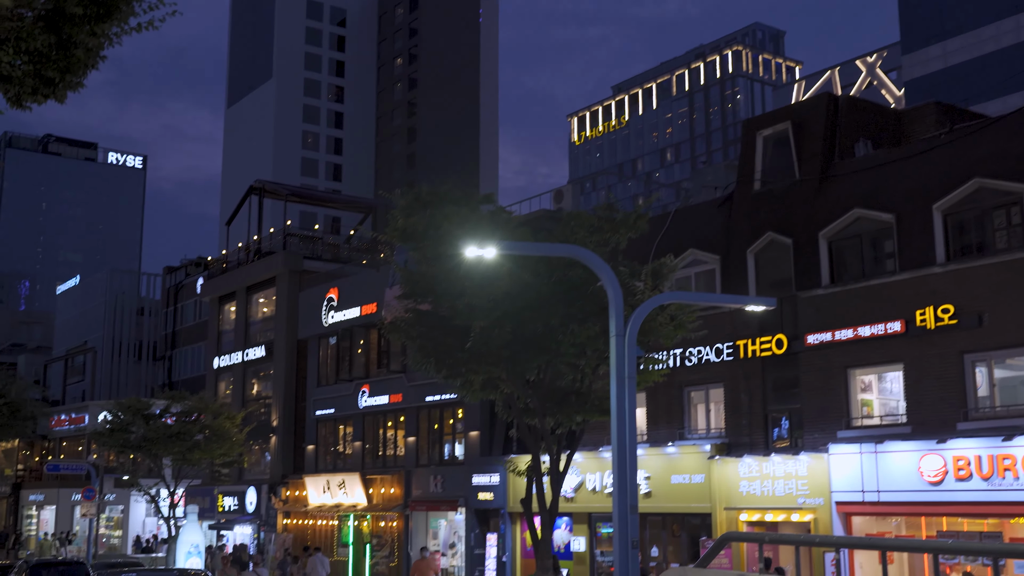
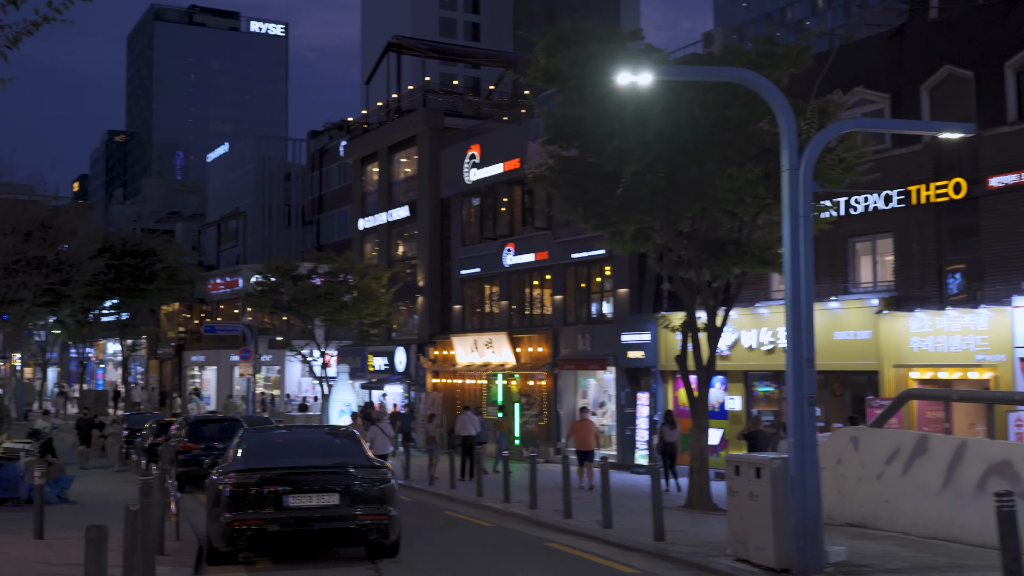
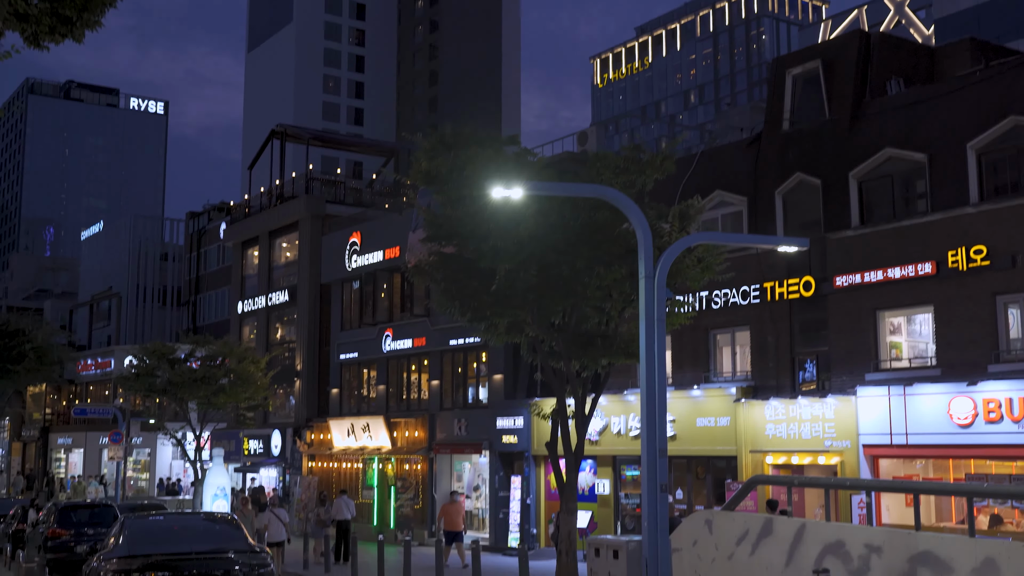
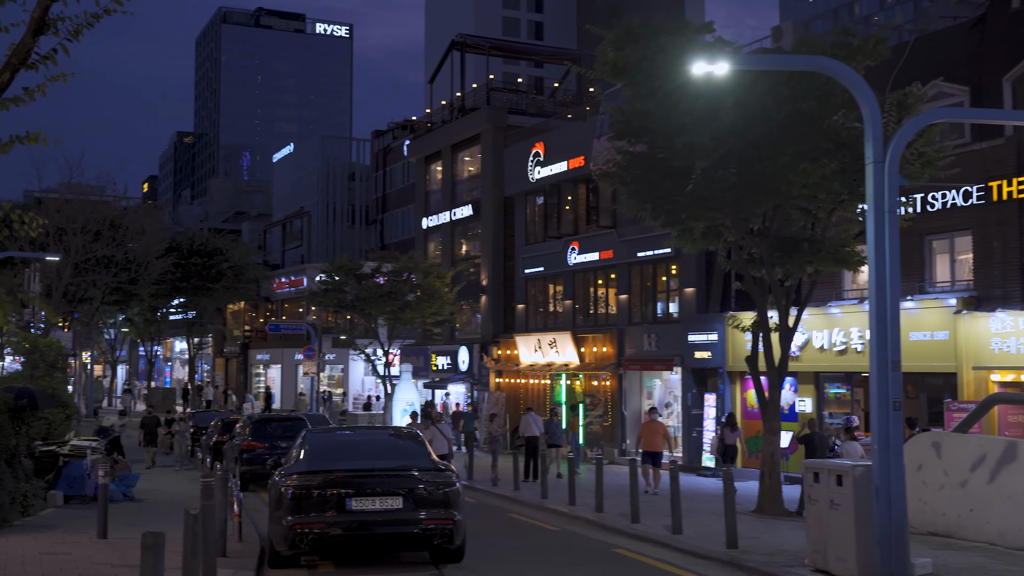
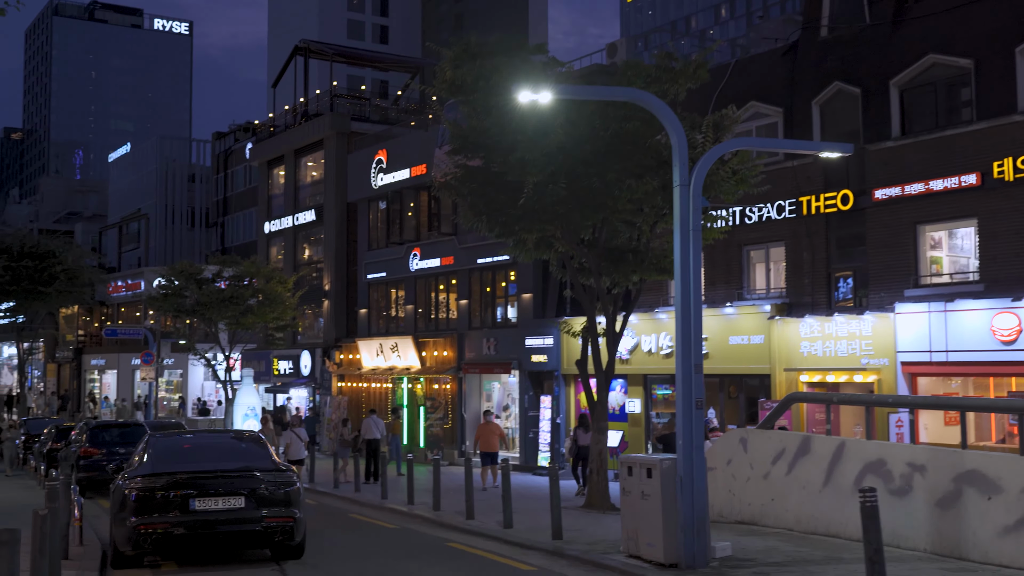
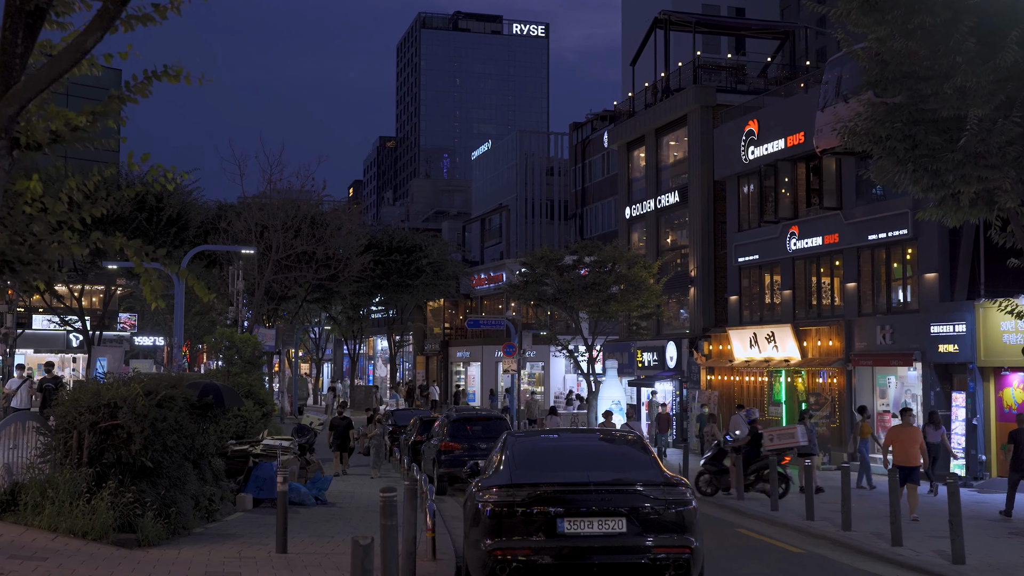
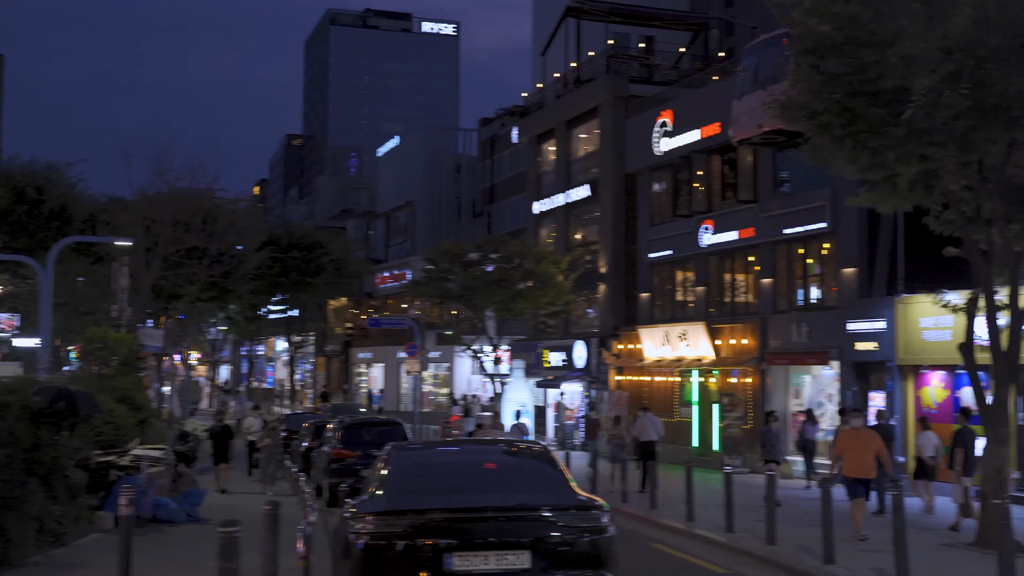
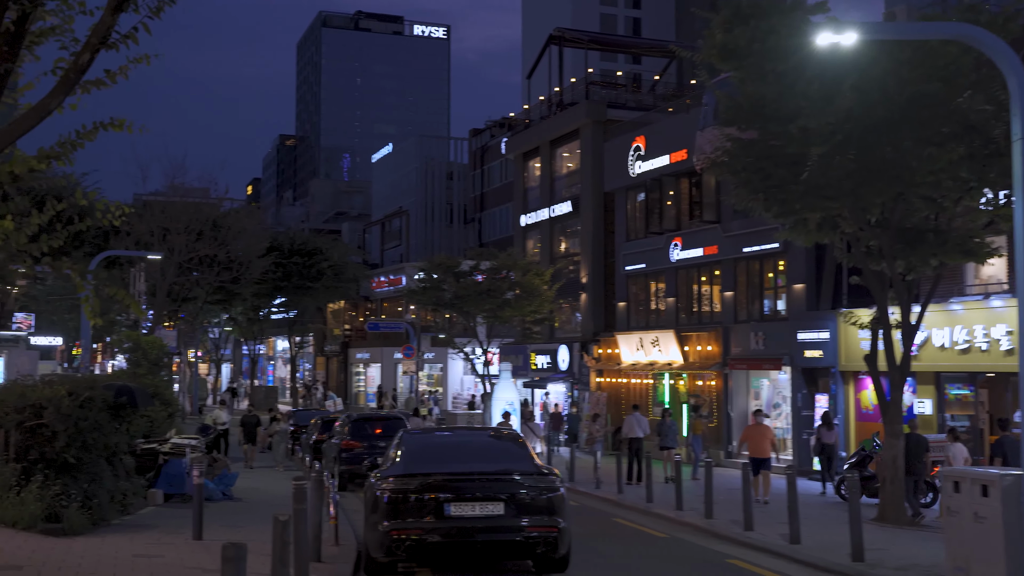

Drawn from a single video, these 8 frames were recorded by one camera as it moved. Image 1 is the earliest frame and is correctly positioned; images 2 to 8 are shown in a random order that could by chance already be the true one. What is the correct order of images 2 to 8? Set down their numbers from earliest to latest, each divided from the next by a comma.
3, 5, 2, 4, 8, 6, 7
